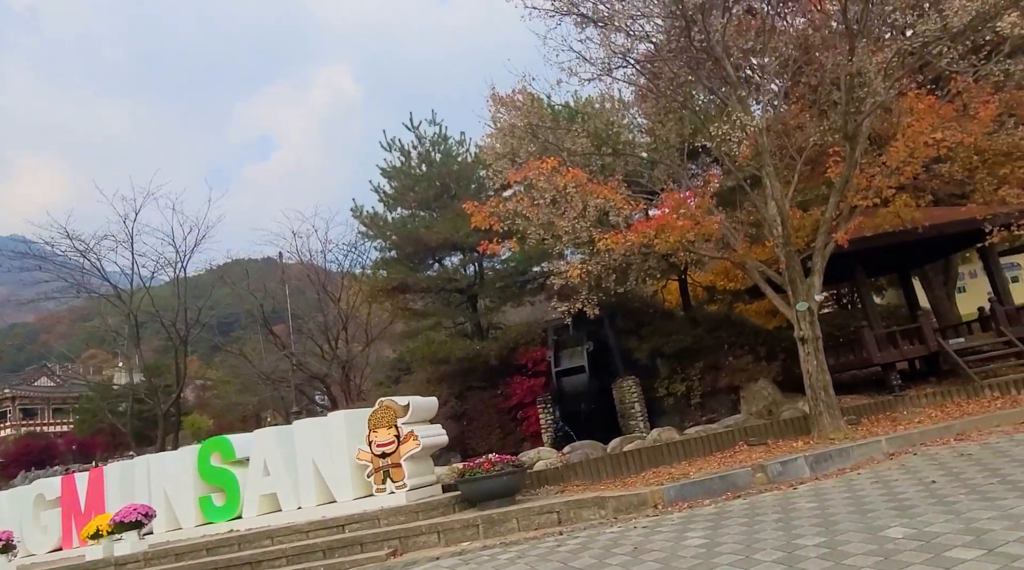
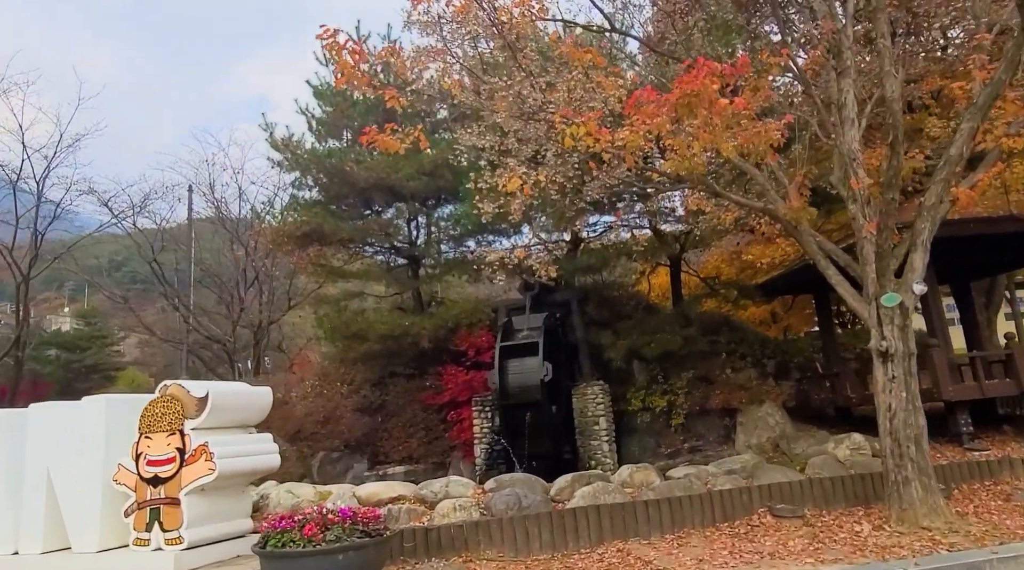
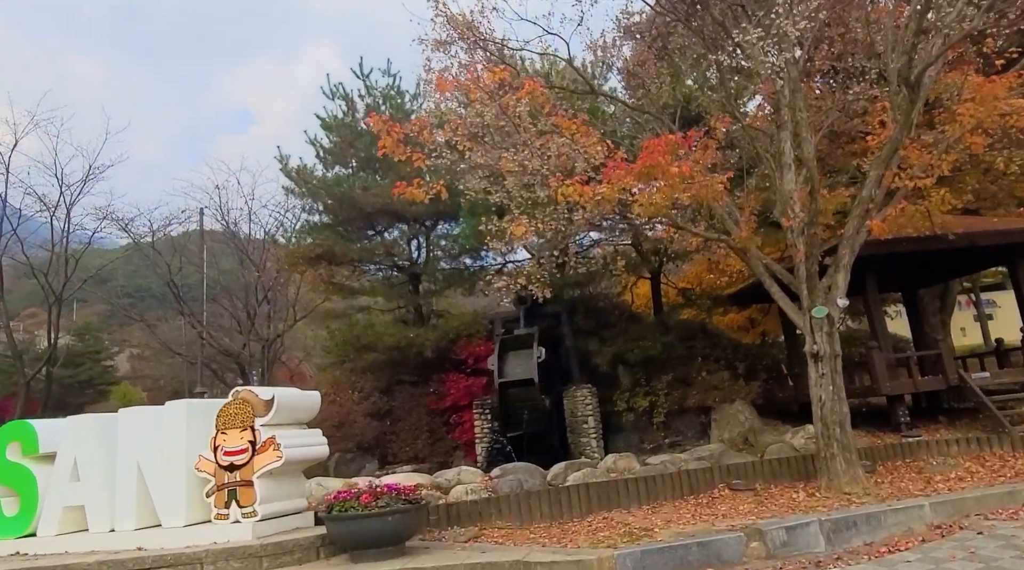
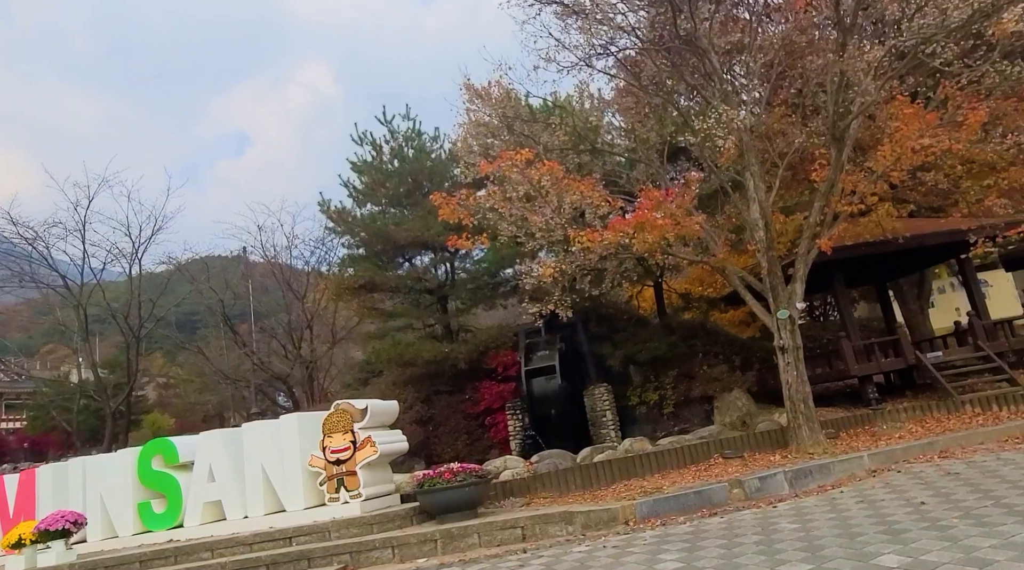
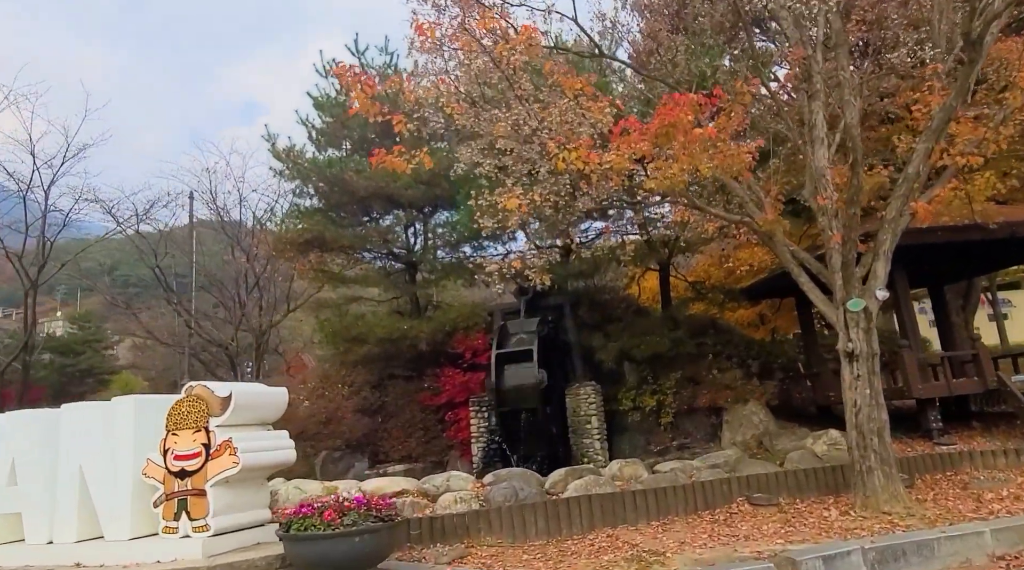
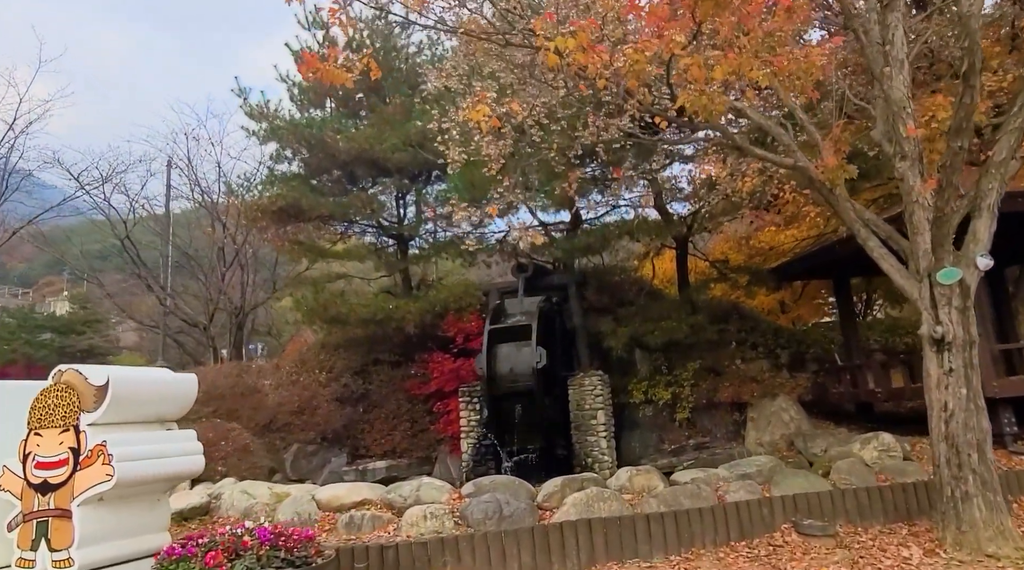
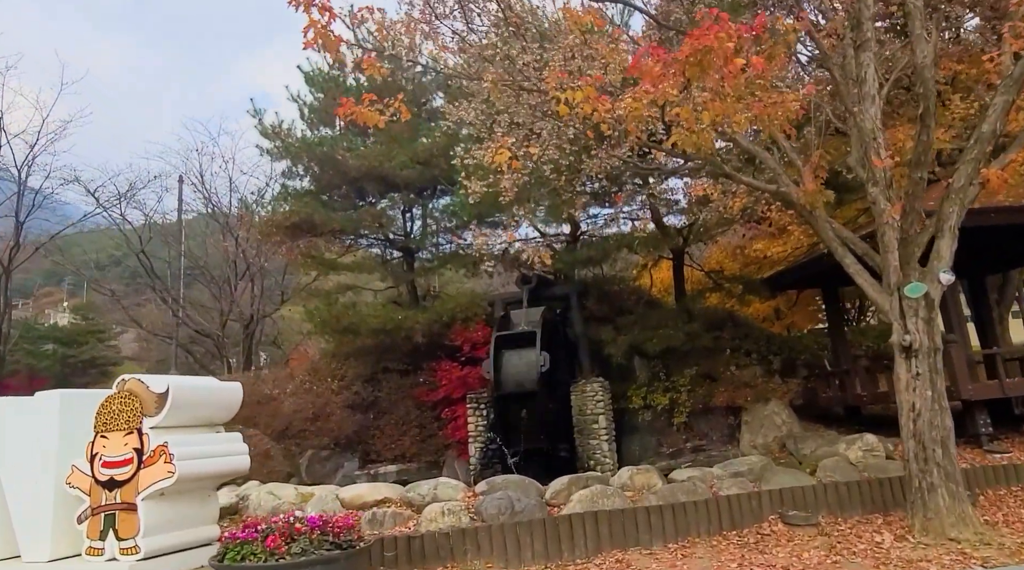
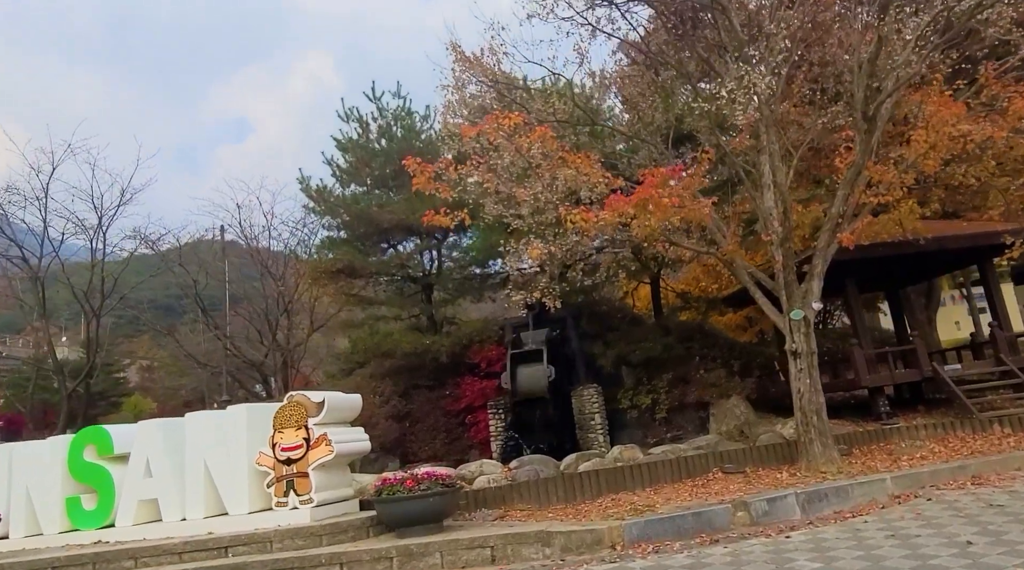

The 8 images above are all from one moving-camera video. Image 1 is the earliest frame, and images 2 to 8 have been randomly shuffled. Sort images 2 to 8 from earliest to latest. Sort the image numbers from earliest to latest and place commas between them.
4, 8, 3, 5, 2, 7, 6
